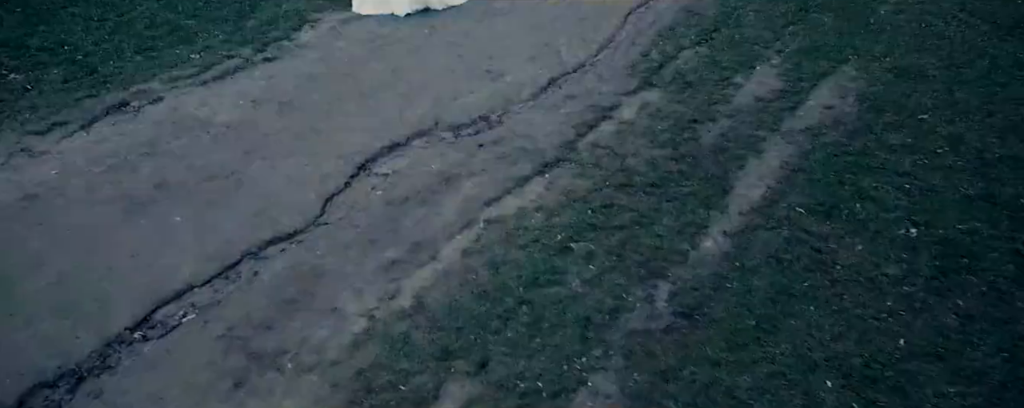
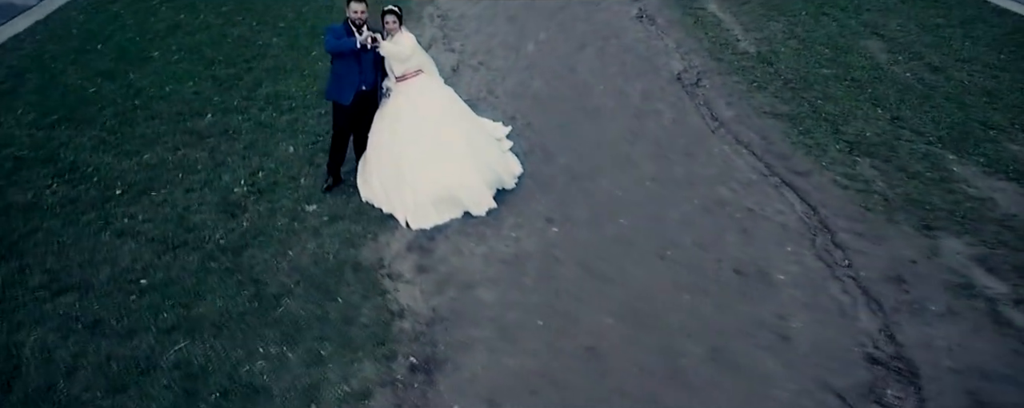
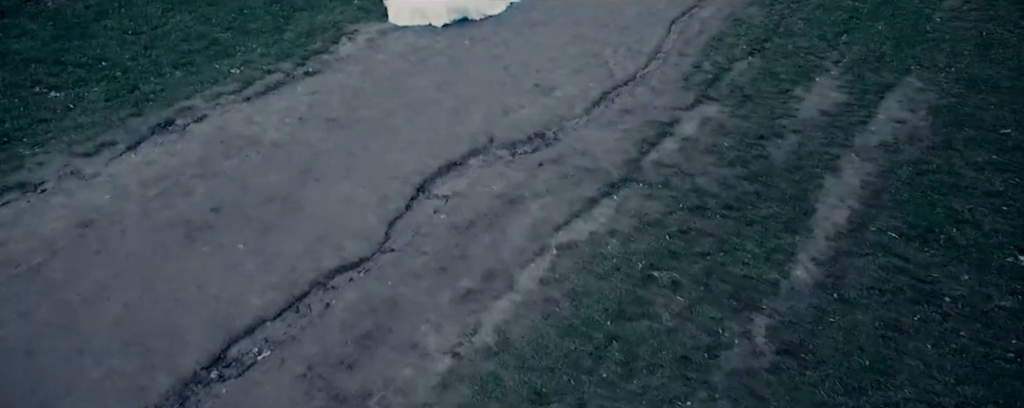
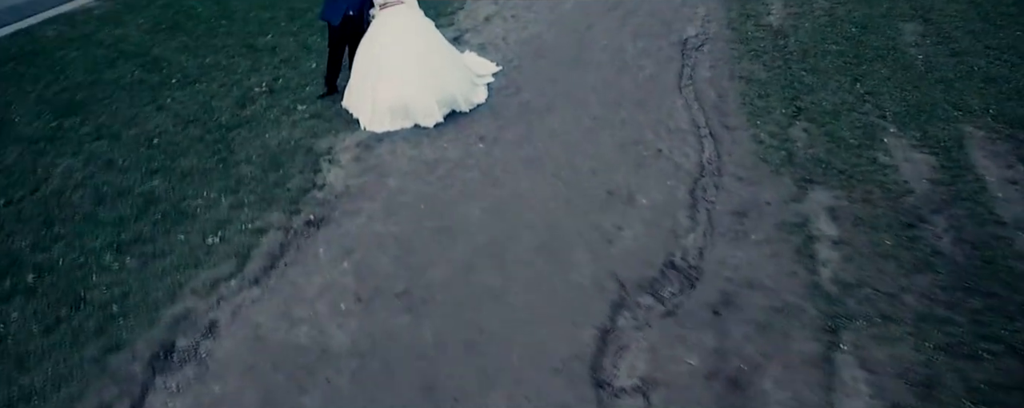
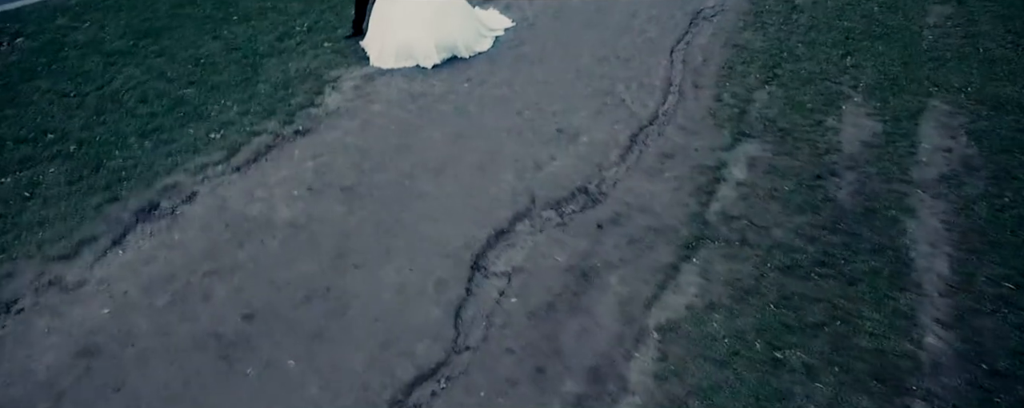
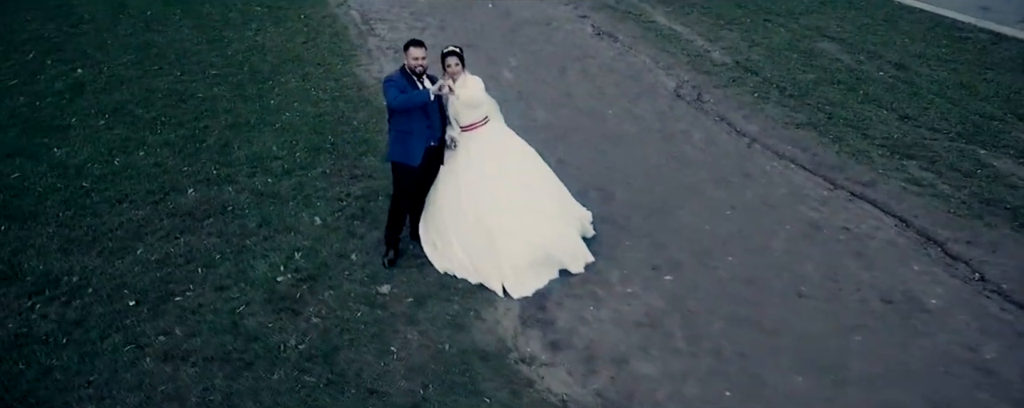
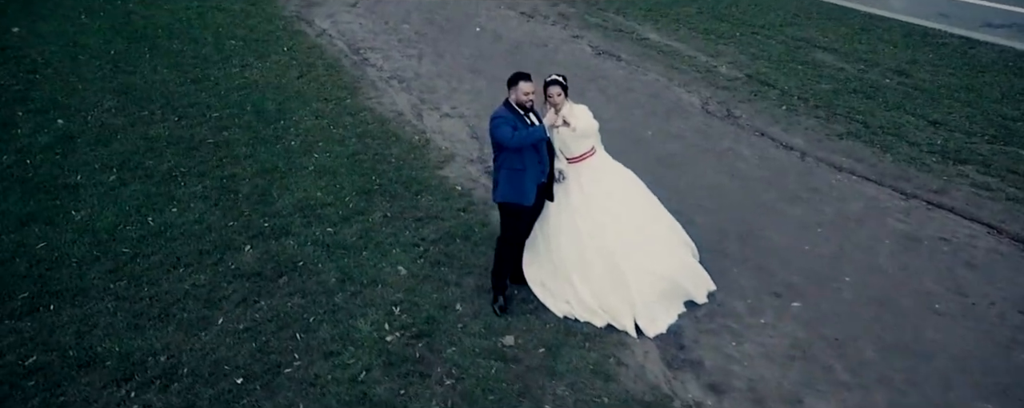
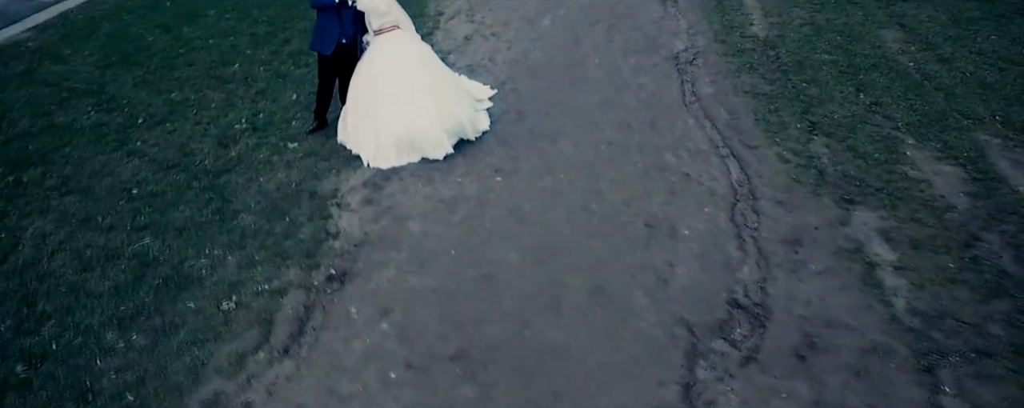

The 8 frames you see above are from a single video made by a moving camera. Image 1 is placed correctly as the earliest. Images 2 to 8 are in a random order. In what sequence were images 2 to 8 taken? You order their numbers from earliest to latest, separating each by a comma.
3, 5, 4, 8, 2, 6, 7
